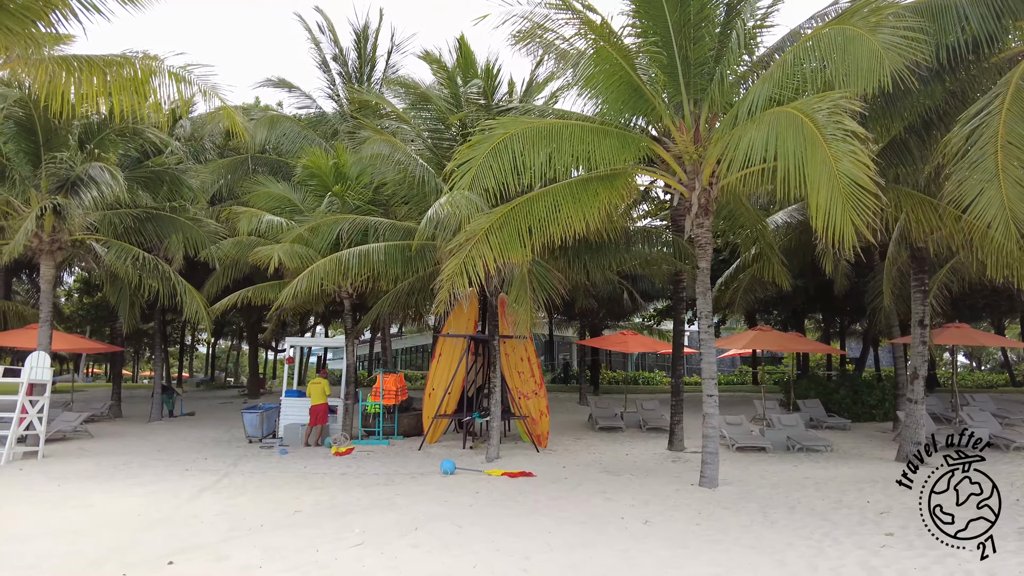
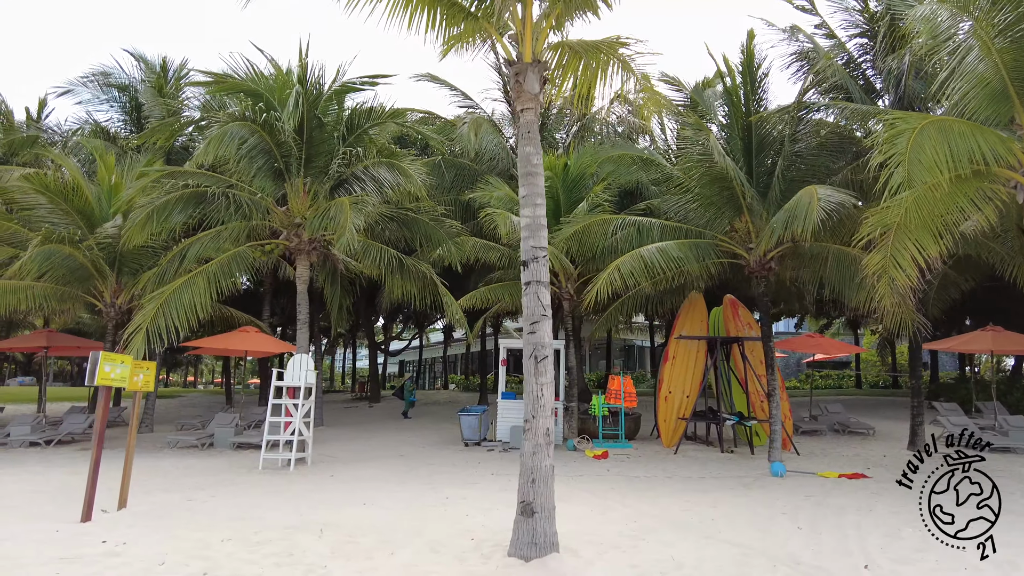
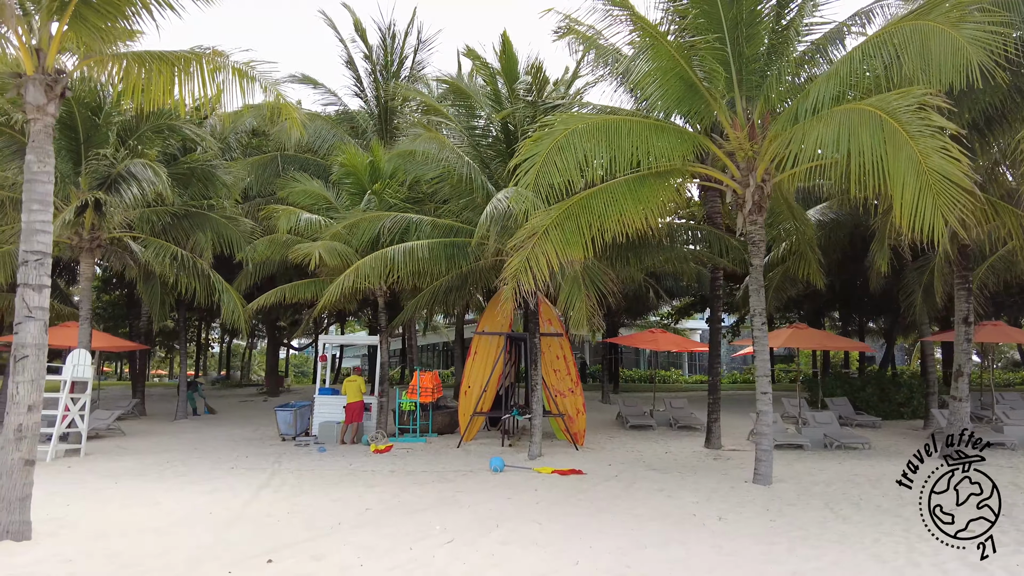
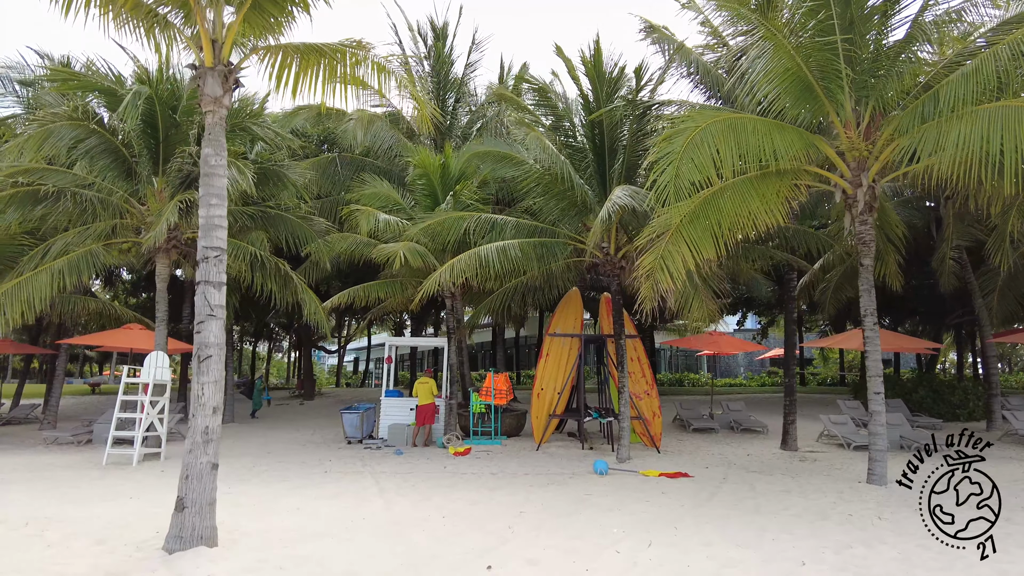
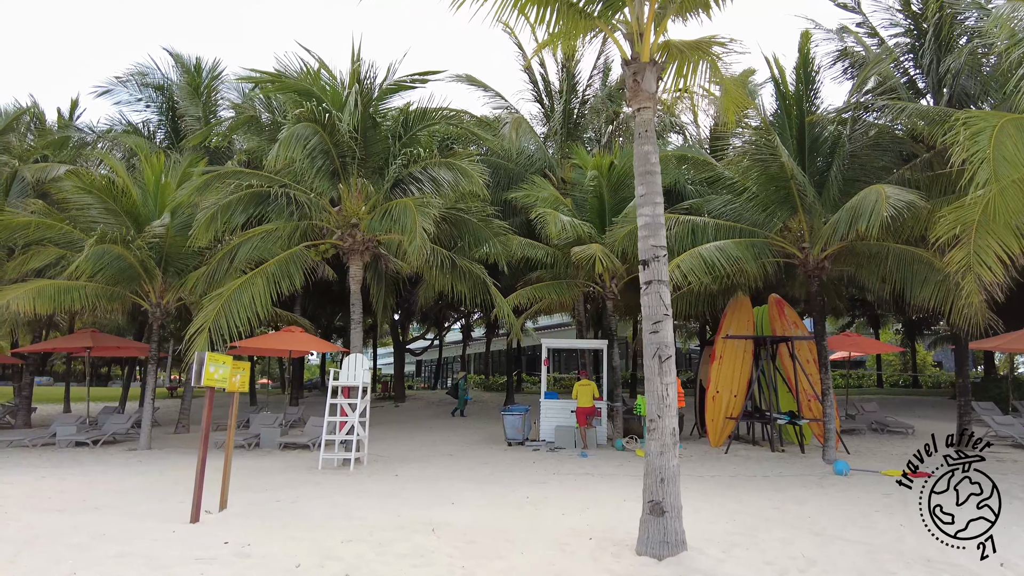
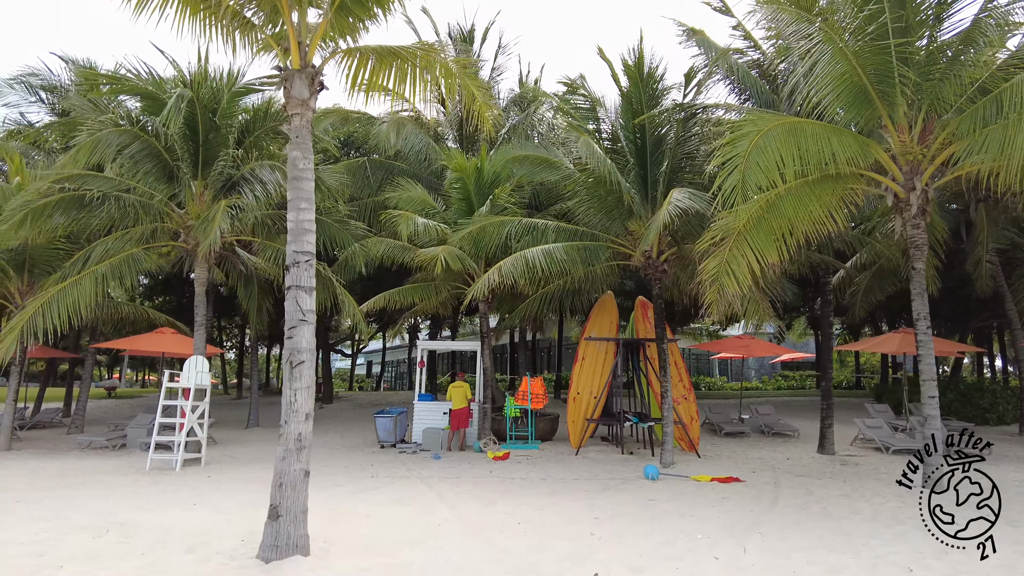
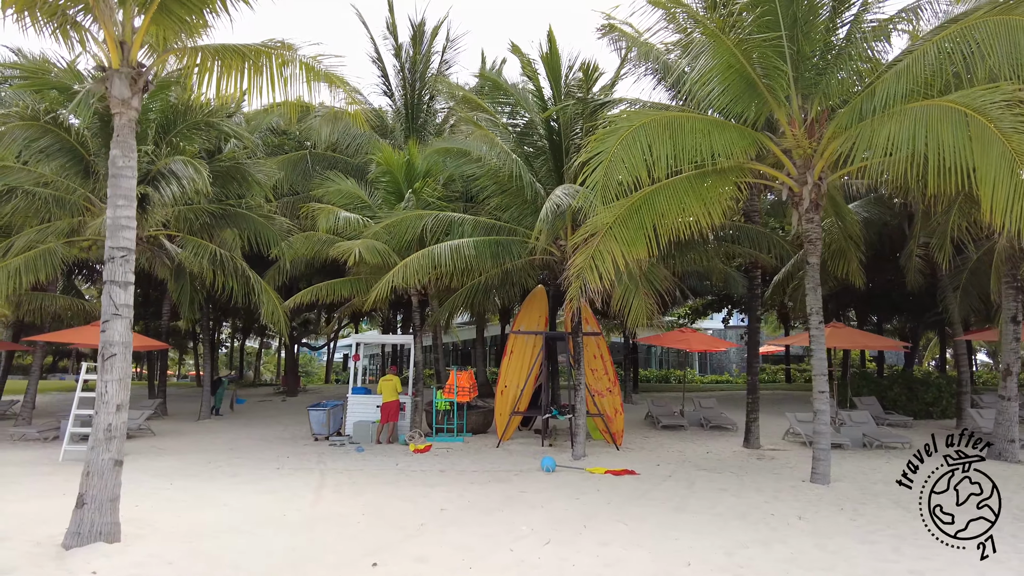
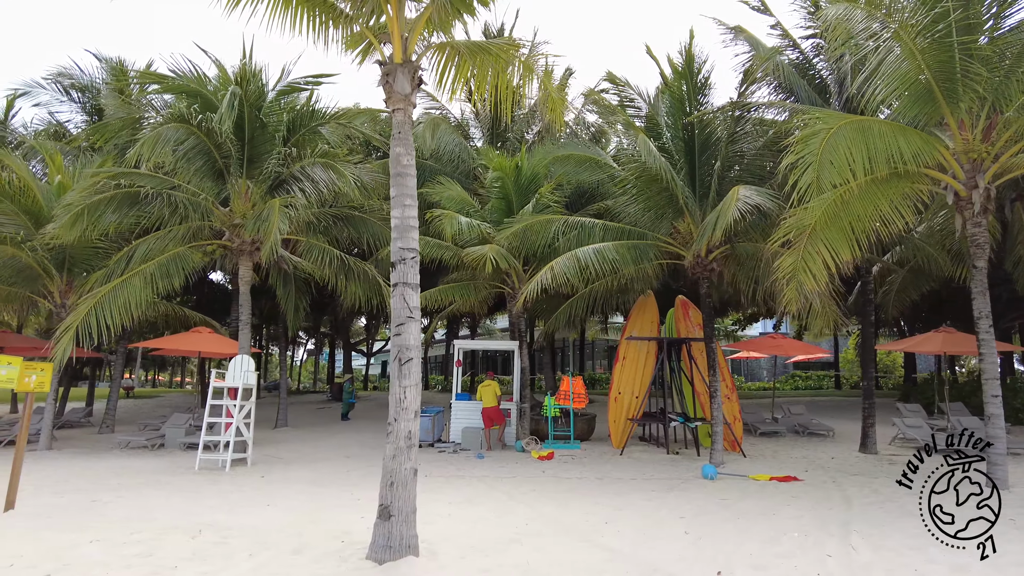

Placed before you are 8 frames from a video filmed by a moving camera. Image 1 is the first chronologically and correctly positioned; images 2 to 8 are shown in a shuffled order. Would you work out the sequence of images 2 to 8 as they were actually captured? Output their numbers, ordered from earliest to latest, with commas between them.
3, 7, 4, 6, 8, 2, 5
